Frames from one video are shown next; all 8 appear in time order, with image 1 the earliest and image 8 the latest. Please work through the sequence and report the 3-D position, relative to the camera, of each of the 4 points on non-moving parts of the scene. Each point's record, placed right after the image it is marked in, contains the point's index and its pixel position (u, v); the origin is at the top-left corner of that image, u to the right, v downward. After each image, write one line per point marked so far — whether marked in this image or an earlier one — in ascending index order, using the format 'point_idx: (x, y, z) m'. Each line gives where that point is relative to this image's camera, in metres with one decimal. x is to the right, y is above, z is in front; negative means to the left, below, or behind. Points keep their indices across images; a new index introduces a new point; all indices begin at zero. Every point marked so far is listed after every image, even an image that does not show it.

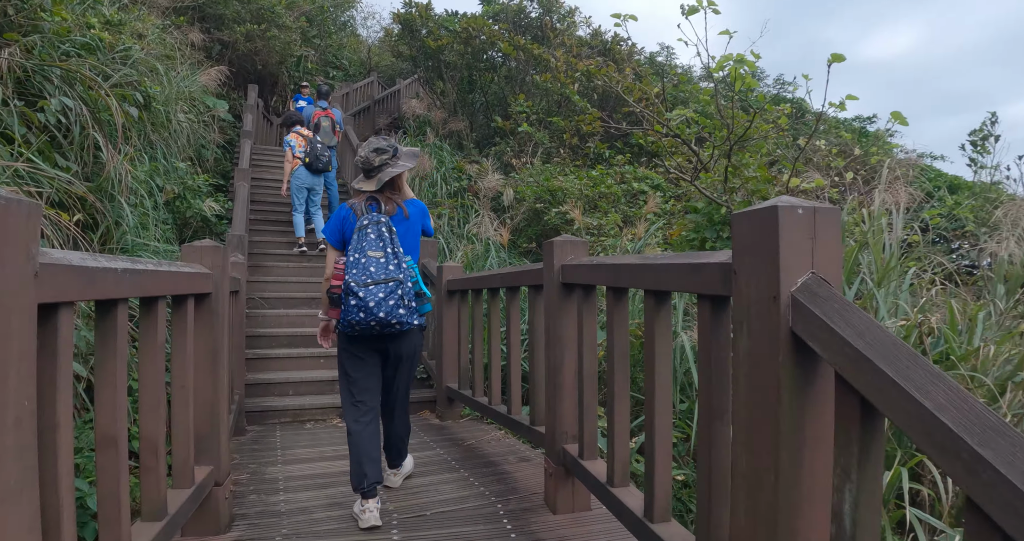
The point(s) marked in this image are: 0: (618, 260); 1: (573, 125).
0: (+0.4, 0.0, +2.2) m
1: (+0.9, +2.2, +9.4) m
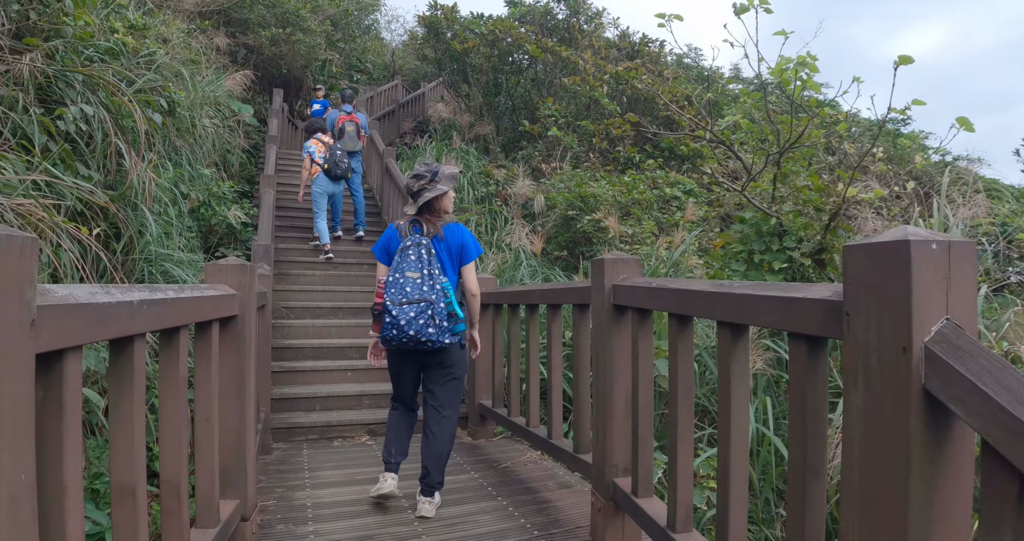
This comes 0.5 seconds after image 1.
0: (+0.6, 0.0, +2.0) m
1: (+1.3, +2.1, +9.1) m
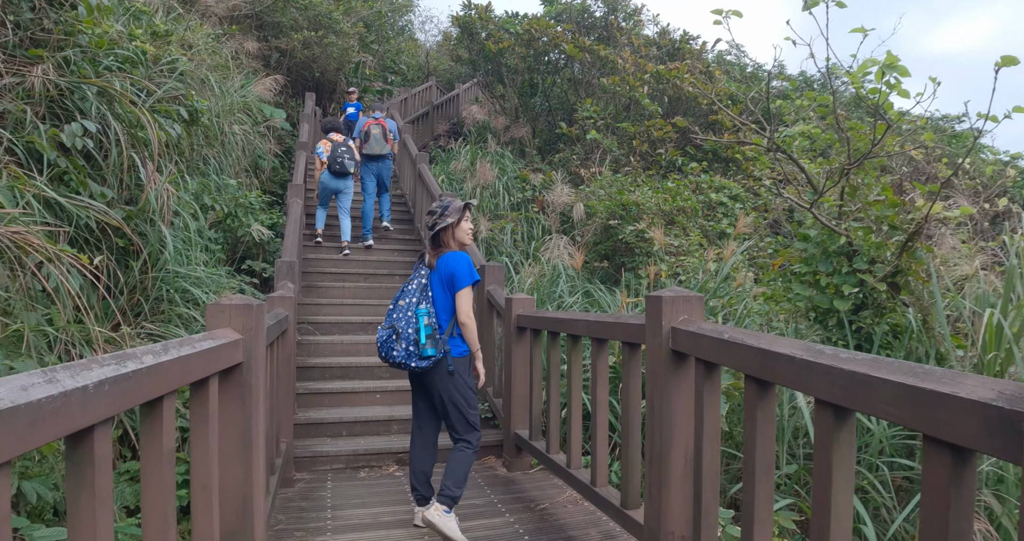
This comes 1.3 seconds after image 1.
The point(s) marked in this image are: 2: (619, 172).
0: (+0.7, -0.2, +1.6) m
1: (+1.9, +2.0, +8.7) m
2: (+1.5, +1.3, +8.4) m
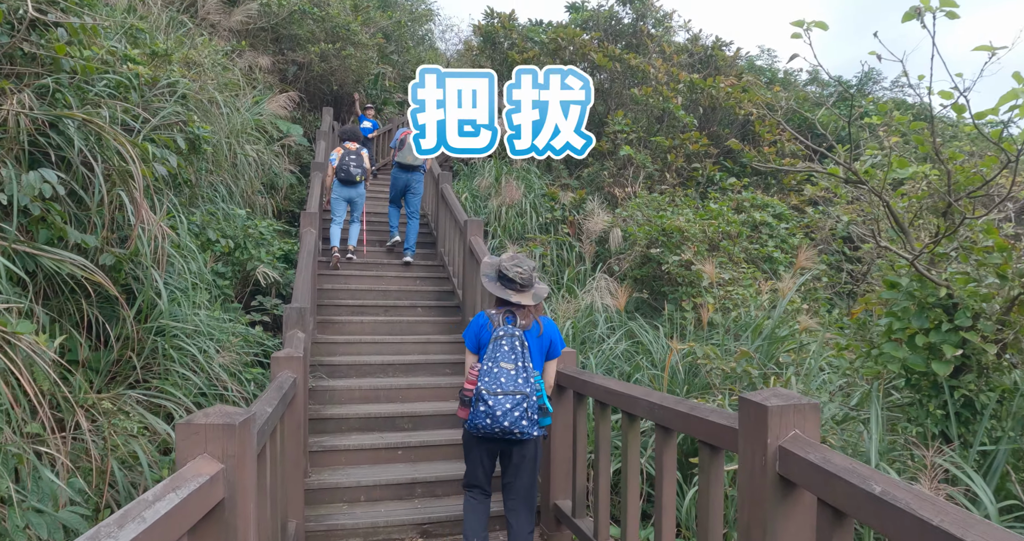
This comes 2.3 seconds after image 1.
0: (+0.8, -0.5, +1.1) m
1: (+2.2, +1.7, +8.2) m
2: (+1.8, +1.0, +7.9) m
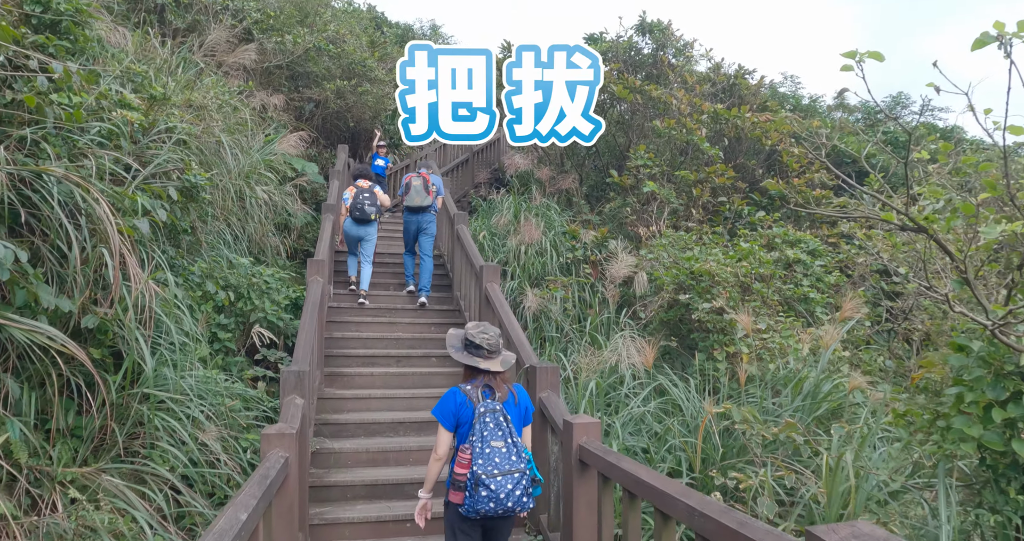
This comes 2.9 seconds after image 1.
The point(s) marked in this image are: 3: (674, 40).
0: (+0.8, -0.7, +0.7) m
1: (+2.5, +1.1, +7.8) m
2: (+2.1, +0.5, +7.5) m
3: (+2.6, +3.7, +9.9) m
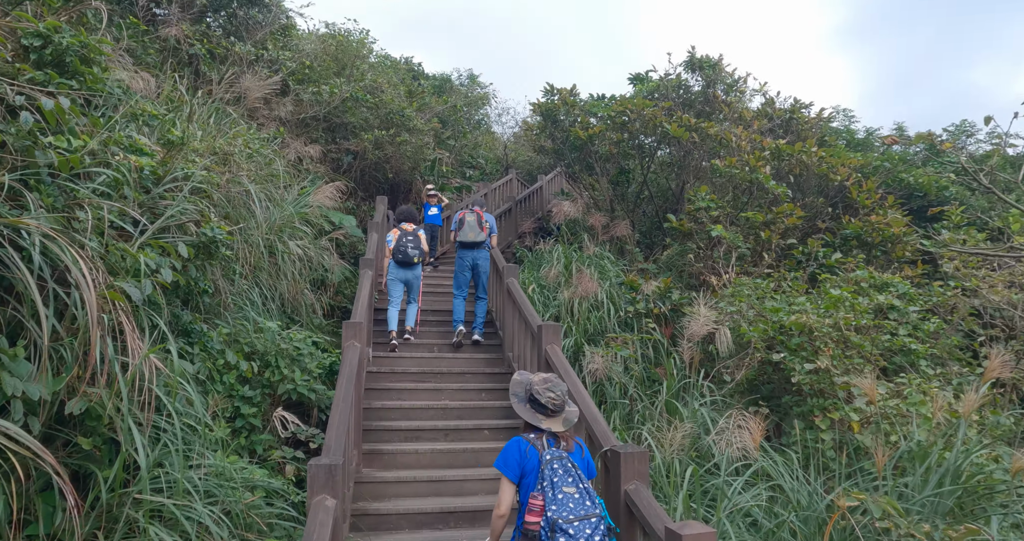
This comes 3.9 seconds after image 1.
0: (+1.0, -0.7, 0.0) m
1: (+3.0, +0.6, +7.1) m
2: (+2.6, 0.0, +6.8) m
3: (+3.3, +3.0, +9.4) m
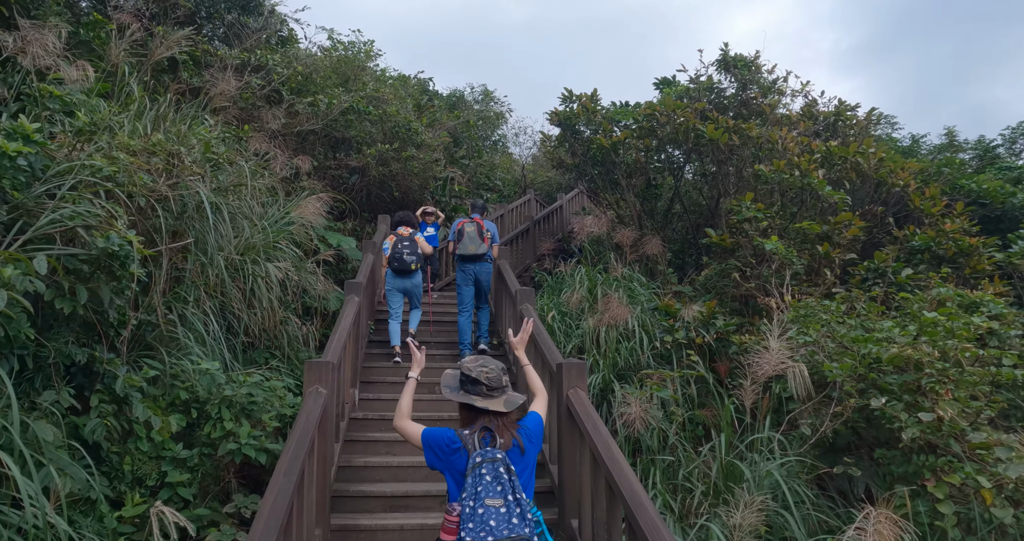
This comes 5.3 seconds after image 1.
0: (+0.9, -0.6, -1.0) m
1: (+3.2, +0.4, +6.1) m
2: (+2.8, -0.2, +5.8) m
3: (+3.5, +2.7, +8.4) m
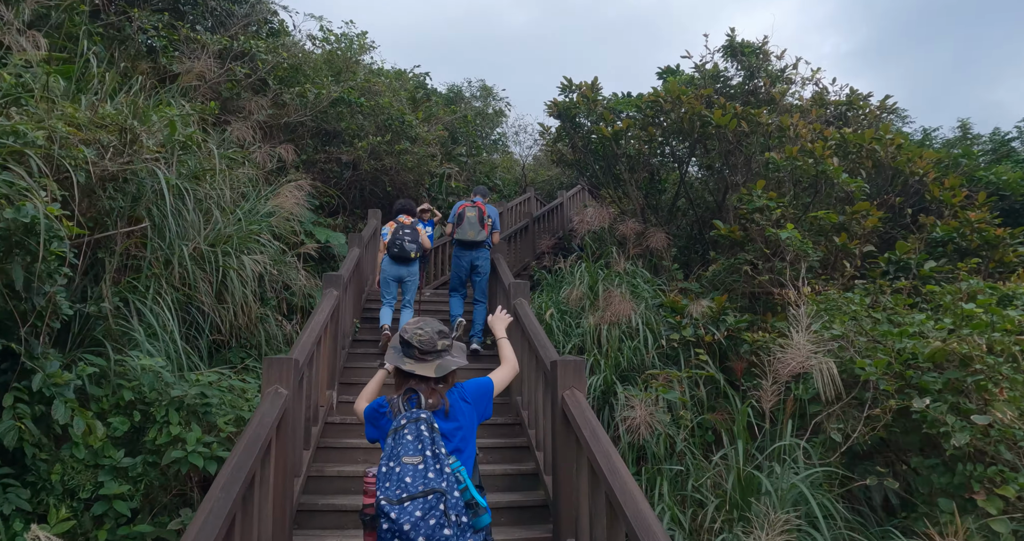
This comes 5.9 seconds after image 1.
0: (+0.8, -0.5, -1.4) m
1: (+3.1, +0.4, +5.7) m
2: (+2.7, -0.2, +5.3) m
3: (+3.4, +2.7, +8.0) m
